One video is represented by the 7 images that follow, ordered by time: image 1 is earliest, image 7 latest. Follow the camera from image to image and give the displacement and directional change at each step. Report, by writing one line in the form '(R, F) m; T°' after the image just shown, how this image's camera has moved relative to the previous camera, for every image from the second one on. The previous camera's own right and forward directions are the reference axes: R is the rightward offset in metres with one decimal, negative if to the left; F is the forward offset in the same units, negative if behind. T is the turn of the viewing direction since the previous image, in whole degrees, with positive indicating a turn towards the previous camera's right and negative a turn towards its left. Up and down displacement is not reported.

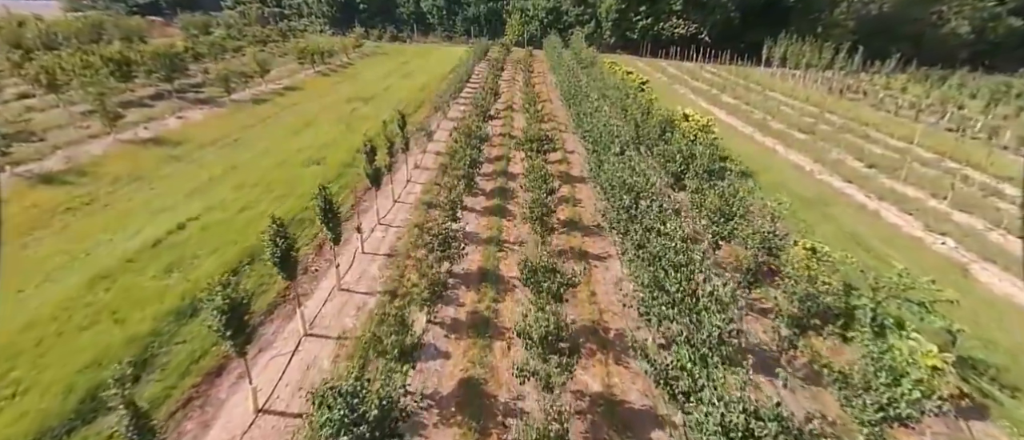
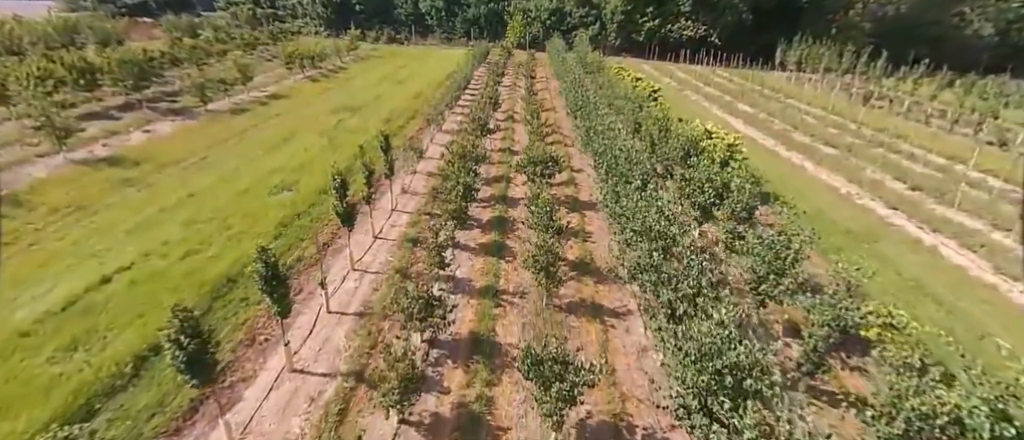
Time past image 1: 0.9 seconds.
(+0.1, +2.7) m; 0°
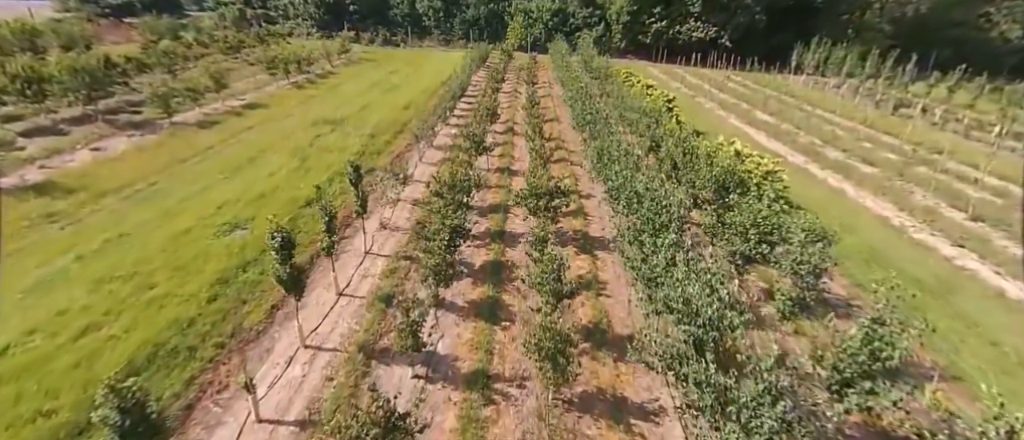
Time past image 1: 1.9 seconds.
(+0.1, +3.2) m; 0°
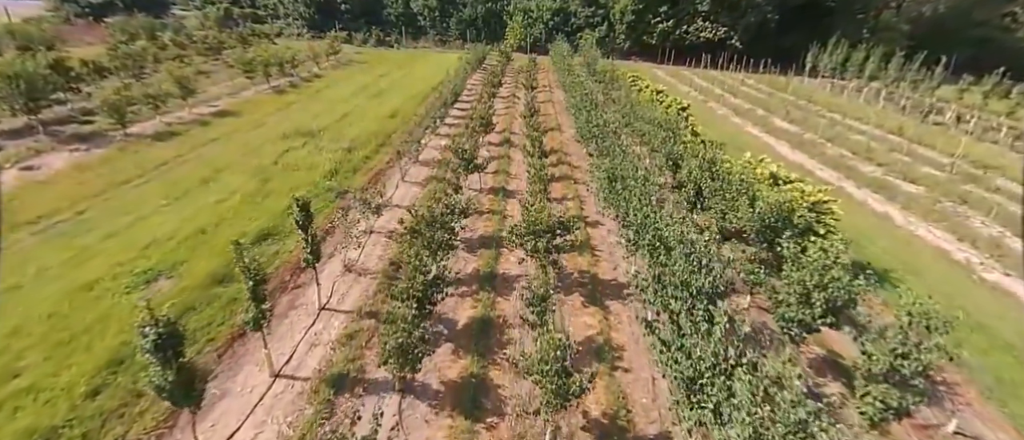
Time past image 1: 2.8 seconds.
(+0.3, +3.1) m; 0°
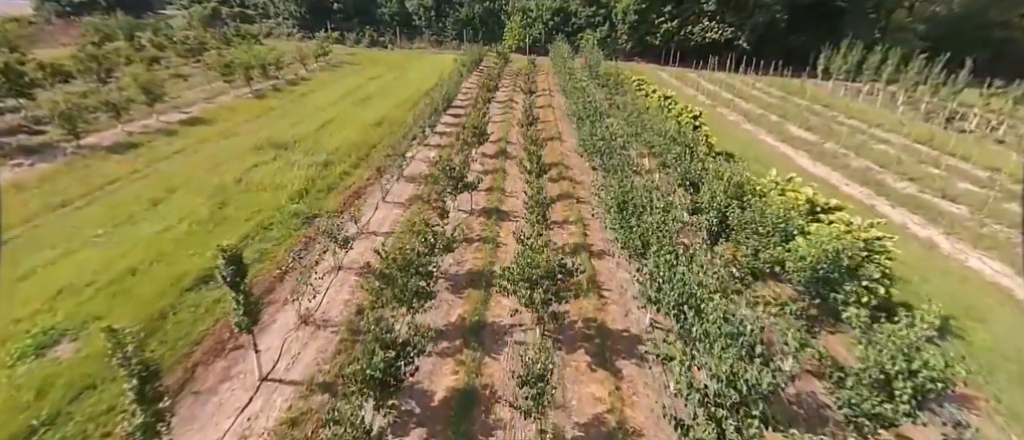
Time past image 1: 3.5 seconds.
(+0.2, +2.4) m; 0°
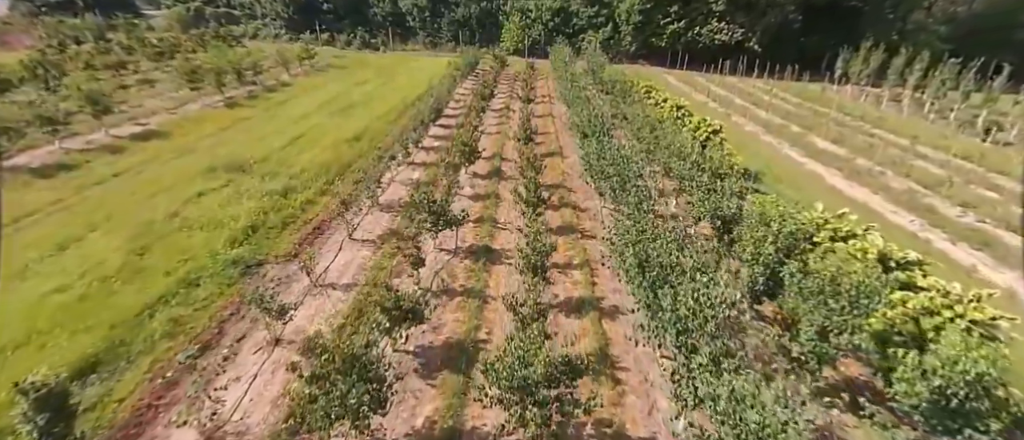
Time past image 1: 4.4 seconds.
(+0.3, +3.2) m; 0°
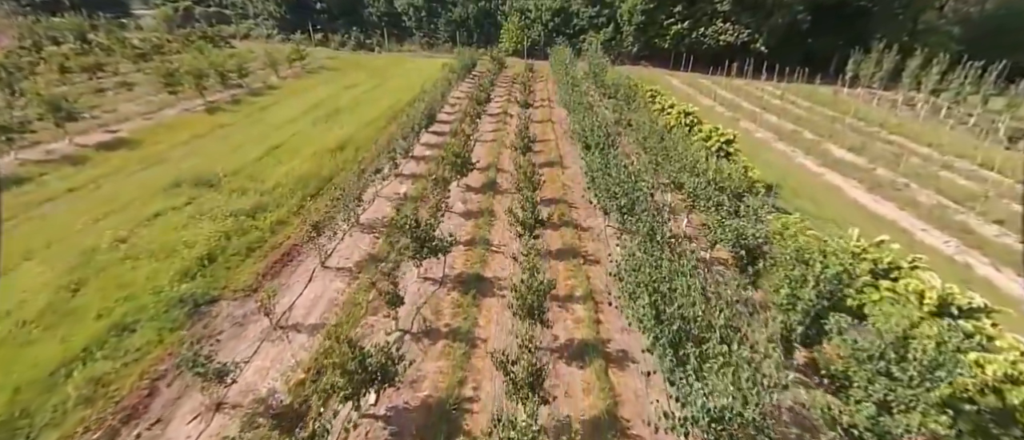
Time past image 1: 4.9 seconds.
(+0.2, +1.8) m; 0°
